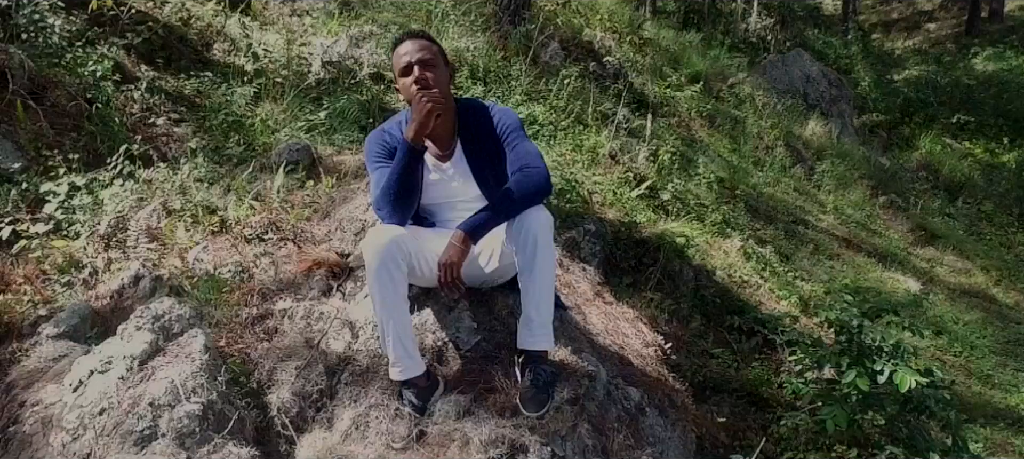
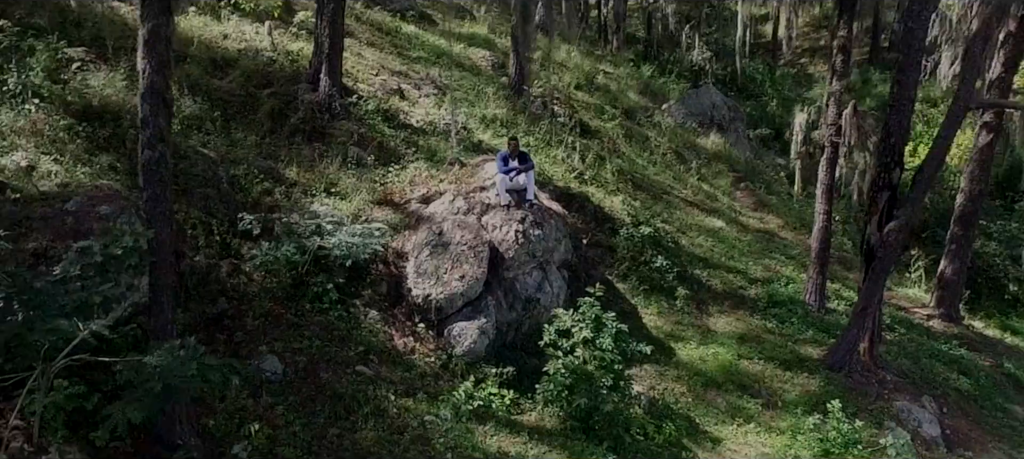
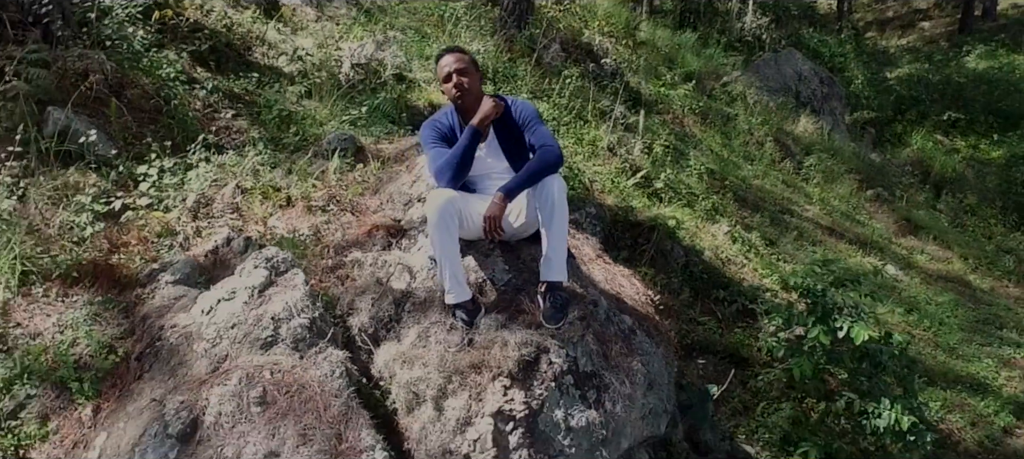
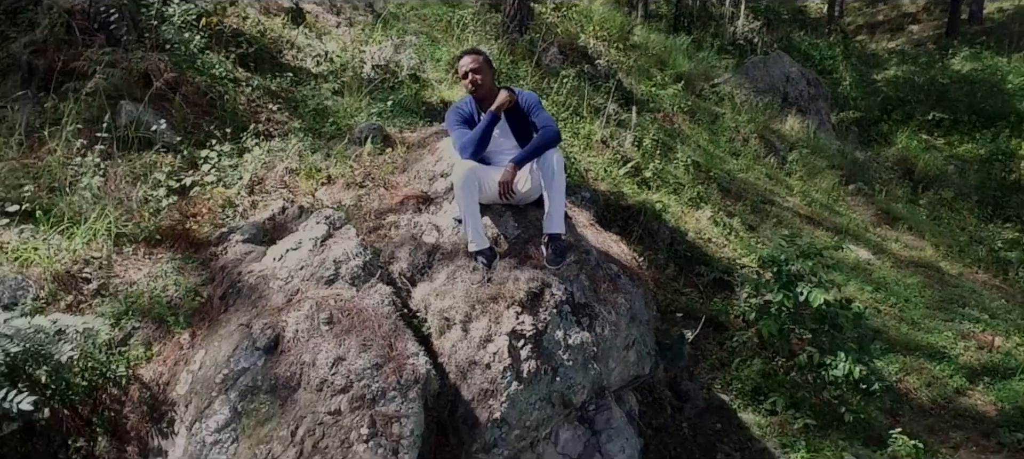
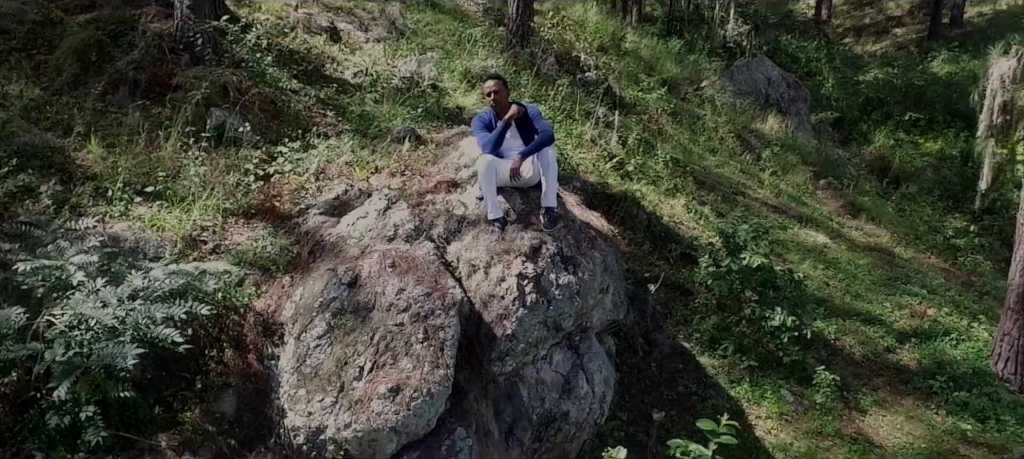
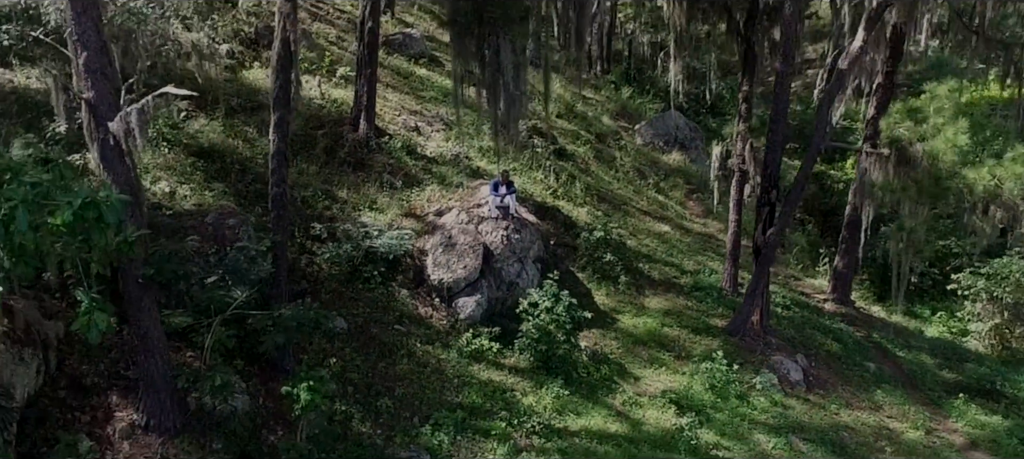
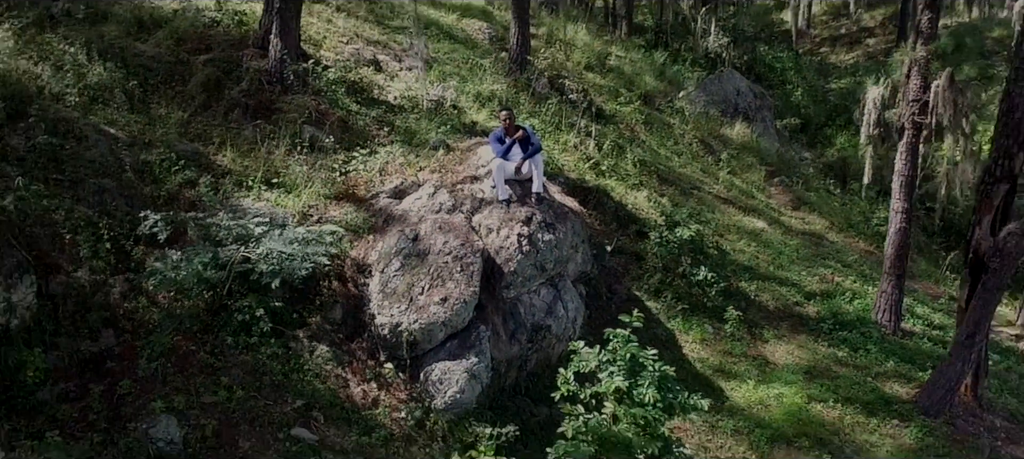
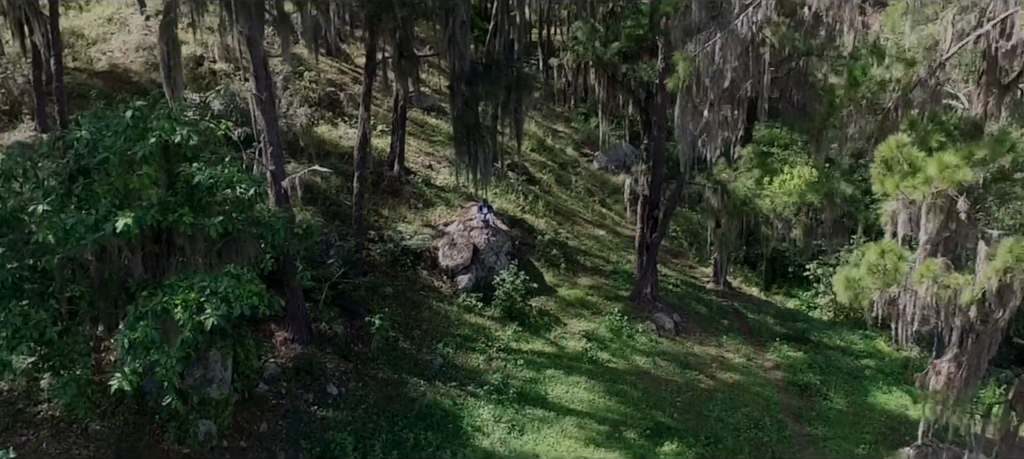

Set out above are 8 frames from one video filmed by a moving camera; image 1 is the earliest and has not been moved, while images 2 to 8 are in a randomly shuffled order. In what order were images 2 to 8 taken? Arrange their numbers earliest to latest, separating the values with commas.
3, 4, 5, 7, 2, 6, 8
